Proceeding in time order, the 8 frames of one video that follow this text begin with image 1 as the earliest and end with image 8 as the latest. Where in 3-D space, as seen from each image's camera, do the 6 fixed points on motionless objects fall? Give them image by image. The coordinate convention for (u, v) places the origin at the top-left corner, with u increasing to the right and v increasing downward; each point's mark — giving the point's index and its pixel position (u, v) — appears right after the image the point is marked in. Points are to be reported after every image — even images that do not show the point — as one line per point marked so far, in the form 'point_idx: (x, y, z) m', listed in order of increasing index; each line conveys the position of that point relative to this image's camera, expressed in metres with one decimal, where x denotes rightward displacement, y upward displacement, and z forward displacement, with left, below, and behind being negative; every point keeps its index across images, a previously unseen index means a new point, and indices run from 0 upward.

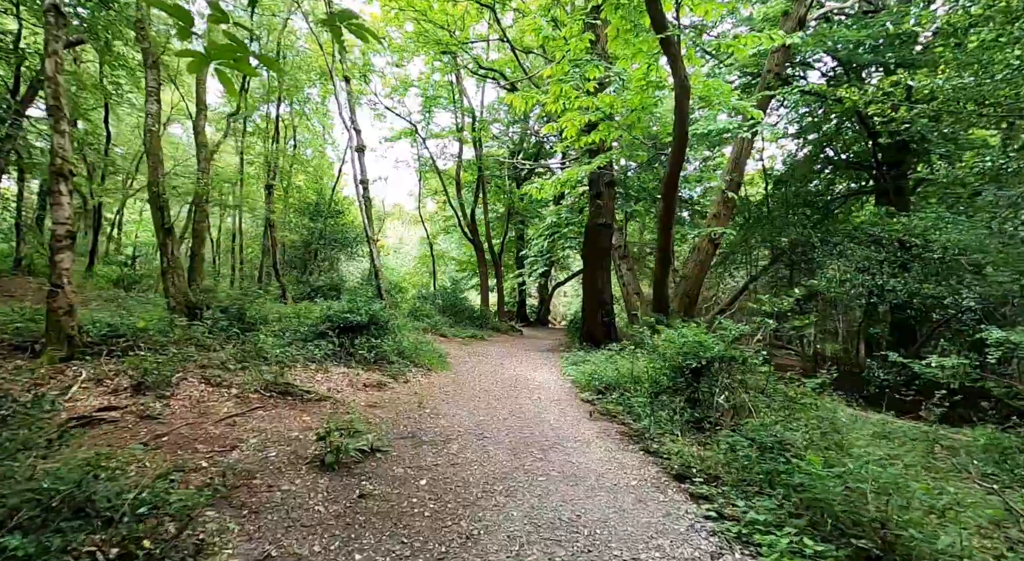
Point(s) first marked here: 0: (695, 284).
0: (+4.3, -0.1, +13.2) m
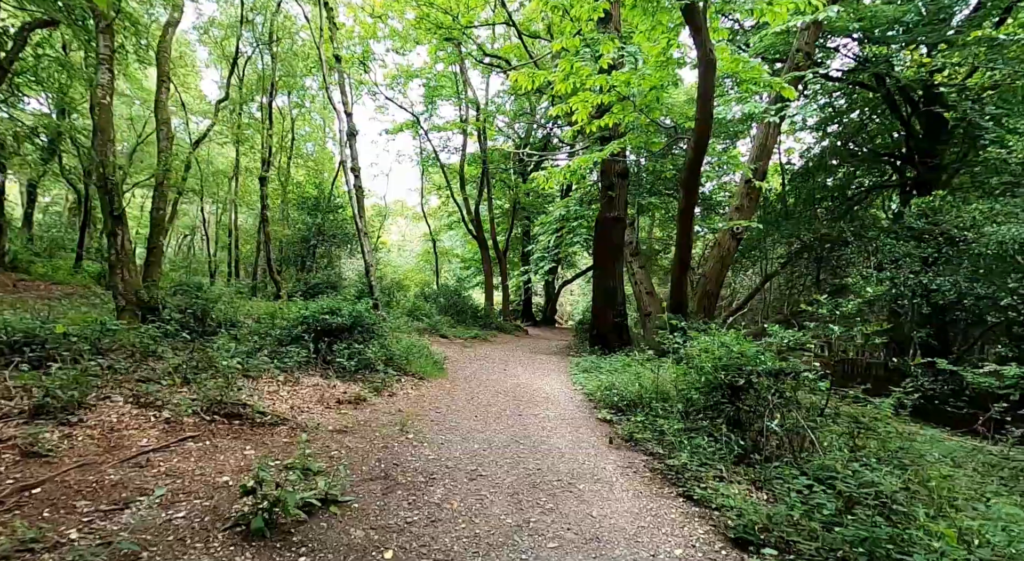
0: (+4.4, -0.1, +12.2) m
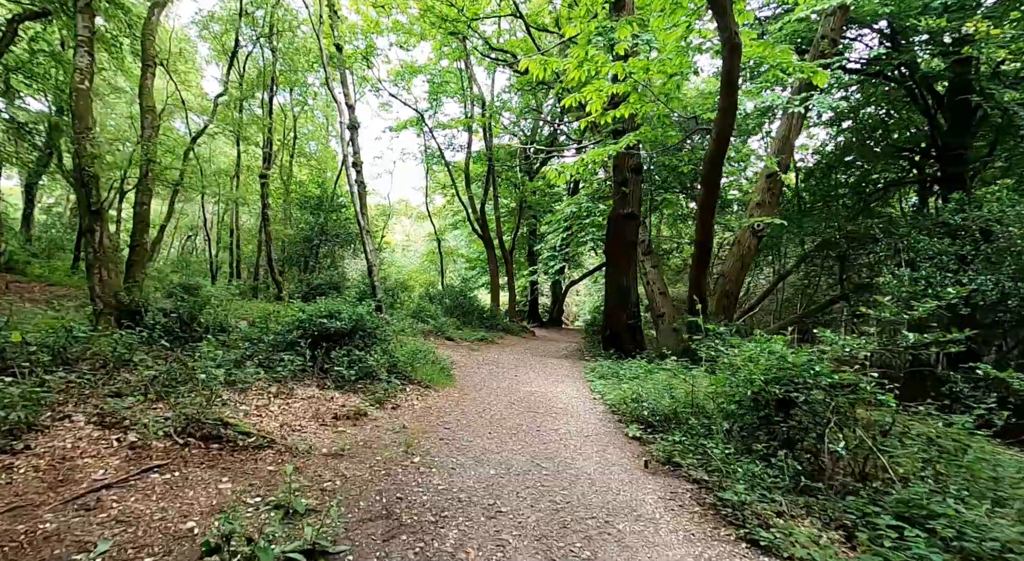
0: (+4.6, -0.1, +11.7) m
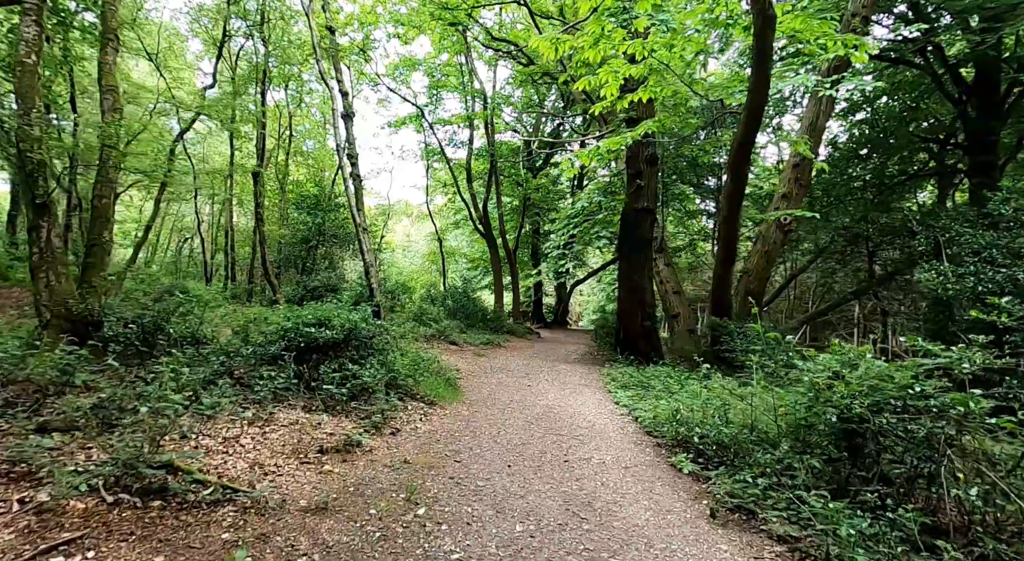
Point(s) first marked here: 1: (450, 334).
0: (+4.8, 0.0, +10.9) m
1: (-1.5, -1.3, +13.5) m
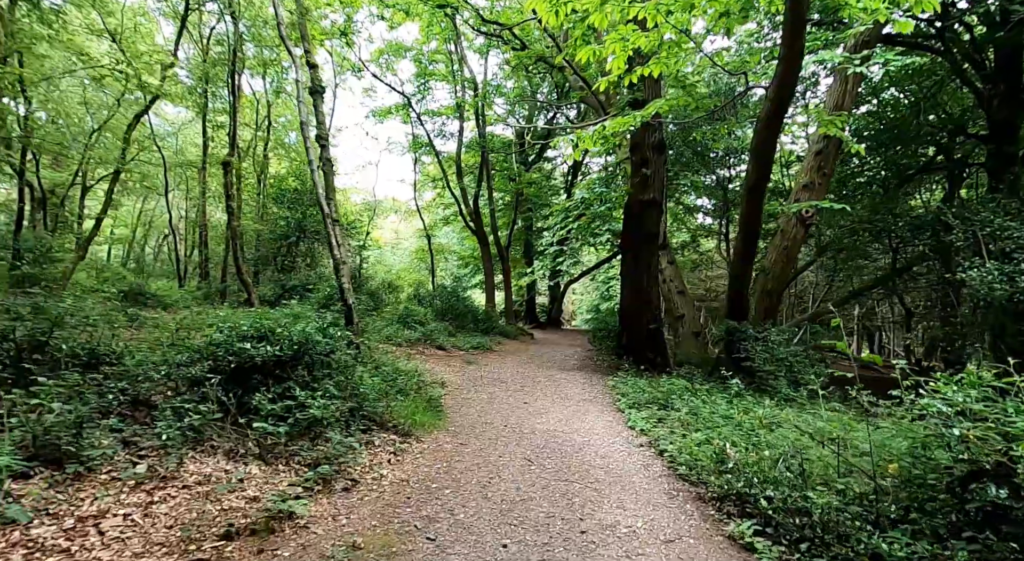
0: (+4.7, 0.0, +9.8) m
1: (-1.7, -1.3, +12.3) m
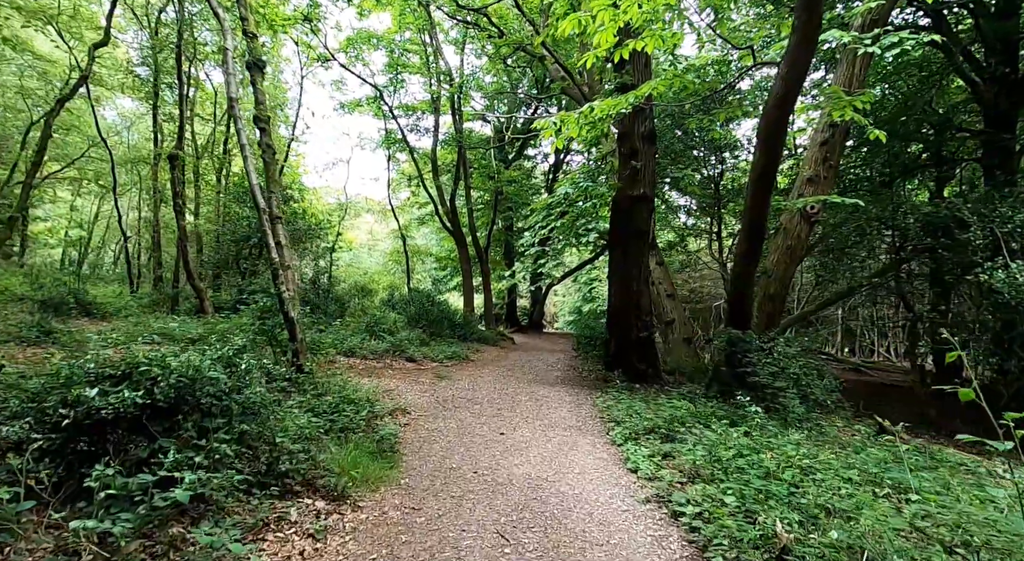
0: (+4.3, -0.1, +8.9) m
1: (-2.1, -1.4, +11.2) m
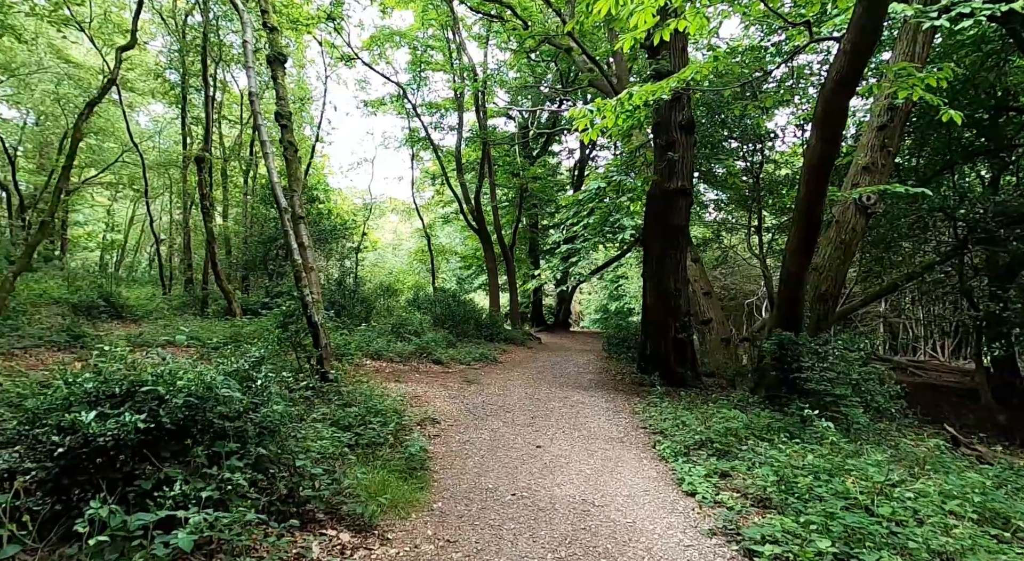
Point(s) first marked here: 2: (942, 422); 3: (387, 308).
0: (+4.8, 0.0, +8.3) m
1: (-1.6, -1.4, +10.9) m
2: (+6.8, -2.2, +8.8) m
3: (-3.4, -0.7, +15.3) m
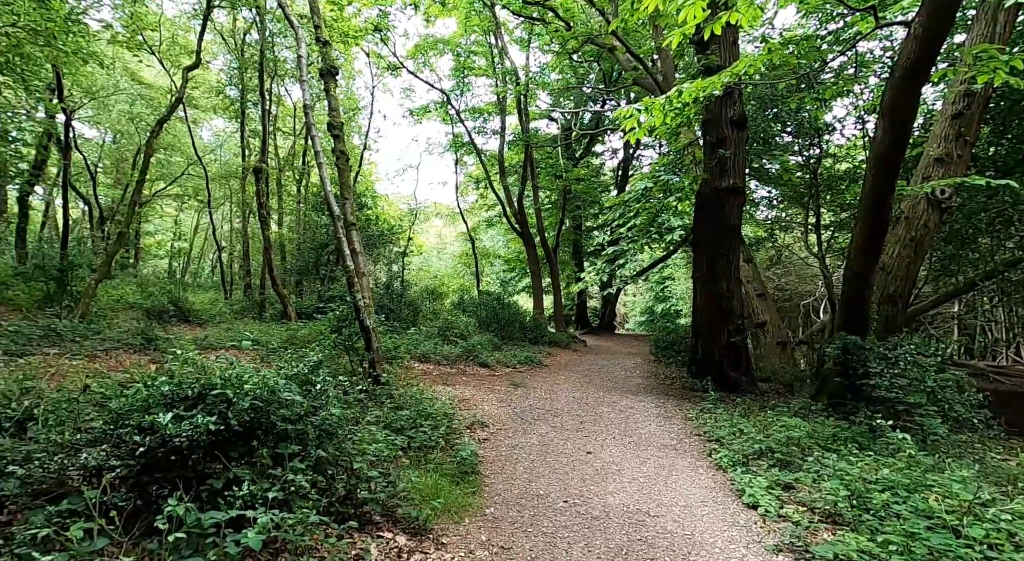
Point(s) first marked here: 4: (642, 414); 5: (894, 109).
0: (+5.4, 0.0, +7.9) m
1: (-0.6, -1.4, +10.9) m
2: (+7.5, -2.2, +8.2) m
3: (-2.2, -0.8, +15.5) m
4: (+1.6, -1.6, +7.0) m
5: (+4.0, +1.8, +5.9) m
